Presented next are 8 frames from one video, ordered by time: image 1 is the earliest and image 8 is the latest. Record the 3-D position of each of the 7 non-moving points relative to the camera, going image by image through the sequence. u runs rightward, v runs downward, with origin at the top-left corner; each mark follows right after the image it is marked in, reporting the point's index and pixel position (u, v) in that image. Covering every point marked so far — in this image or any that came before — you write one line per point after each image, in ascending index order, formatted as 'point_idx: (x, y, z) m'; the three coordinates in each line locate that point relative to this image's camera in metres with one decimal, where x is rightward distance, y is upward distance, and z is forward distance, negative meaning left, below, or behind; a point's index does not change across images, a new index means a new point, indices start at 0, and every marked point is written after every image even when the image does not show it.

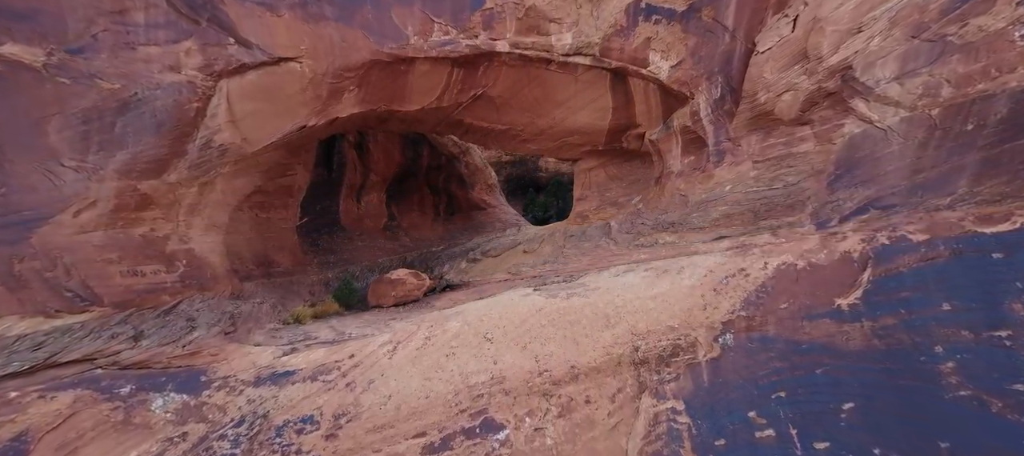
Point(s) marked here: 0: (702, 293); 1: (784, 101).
0: (+1.9, -0.7, +4.3) m
1: (+3.0, +1.4, +4.6) m
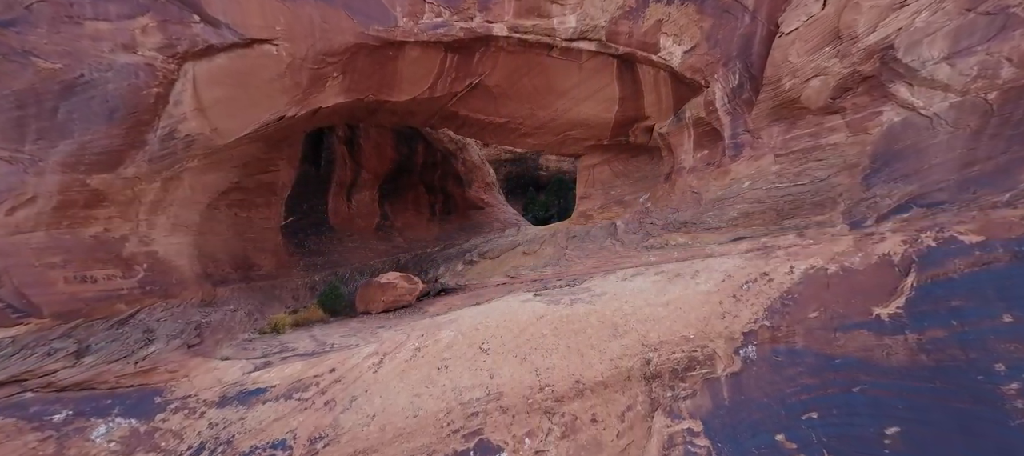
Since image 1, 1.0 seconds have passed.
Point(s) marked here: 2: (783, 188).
0: (+1.9, -0.7, +3.9) m
1: (+3.0, +1.4, +4.2) m
2: (+2.8, +0.4, +4.3) m
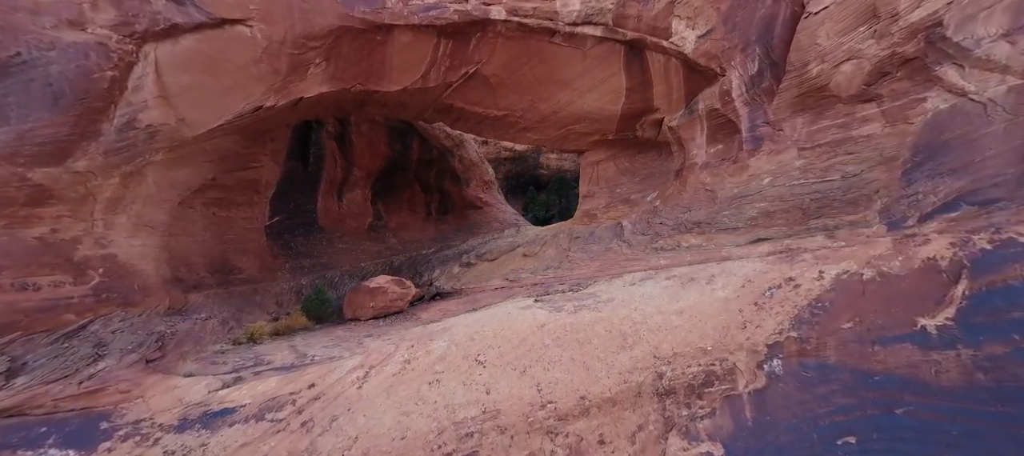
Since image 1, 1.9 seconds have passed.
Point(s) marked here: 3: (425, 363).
0: (+1.9, -0.7, +3.5) m
1: (+3.0, +1.4, +3.8) m
2: (+2.8, +0.4, +3.9) m
3: (-0.8, -1.2, +3.9) m
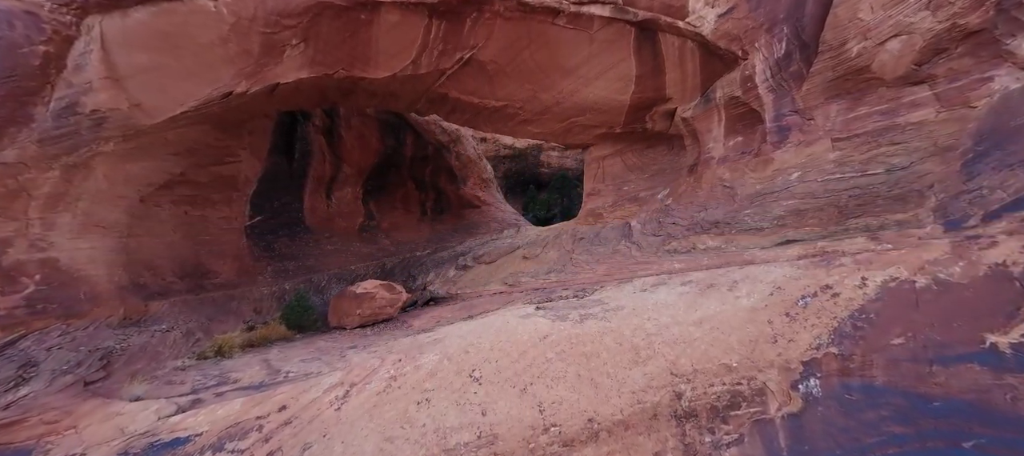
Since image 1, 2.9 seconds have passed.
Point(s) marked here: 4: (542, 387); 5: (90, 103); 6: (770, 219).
0: (+1.9, -0.7, +3.1) m
1: (+3.0, +1.4, +3.3) m
2: (+2.8, +0.4, +3.5) m
3: (-0.8, -1.2, +3.4) m
4: (+0.2, -1.2, +3.1) m
5: (-3.4, +1.0, +3.4) m
6: (+2.4, +0.1, +3.9) m
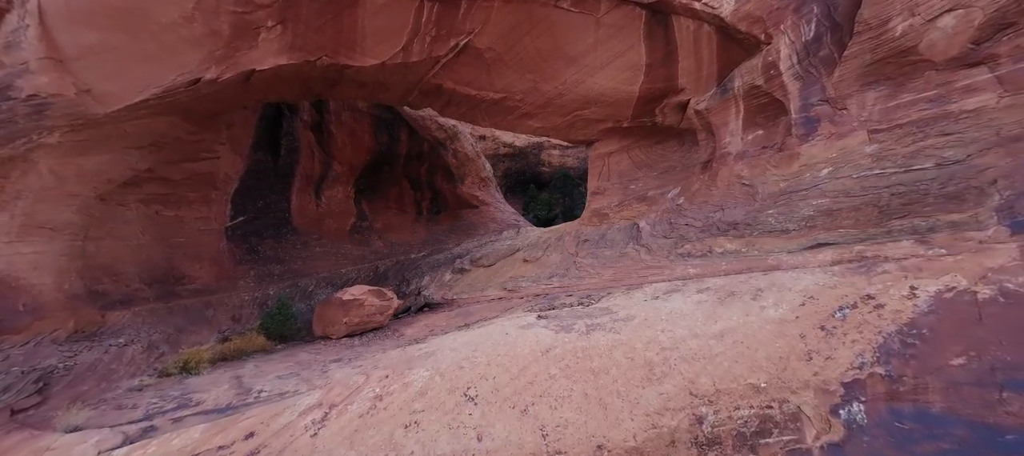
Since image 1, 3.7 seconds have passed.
0: (+1.9, -0.7, +2.7) m
1: (+3.0, +1.4, +3.0) m
2: (+2.8, +0.4, +3.1) m
3: (-0.8, -1.3, +3.0) m
4: (+0.2, -1.2, +2.7) m
5: (-3.4, +1.0, +3.0) m
6: (+2.4, +0.1, +3.6) m
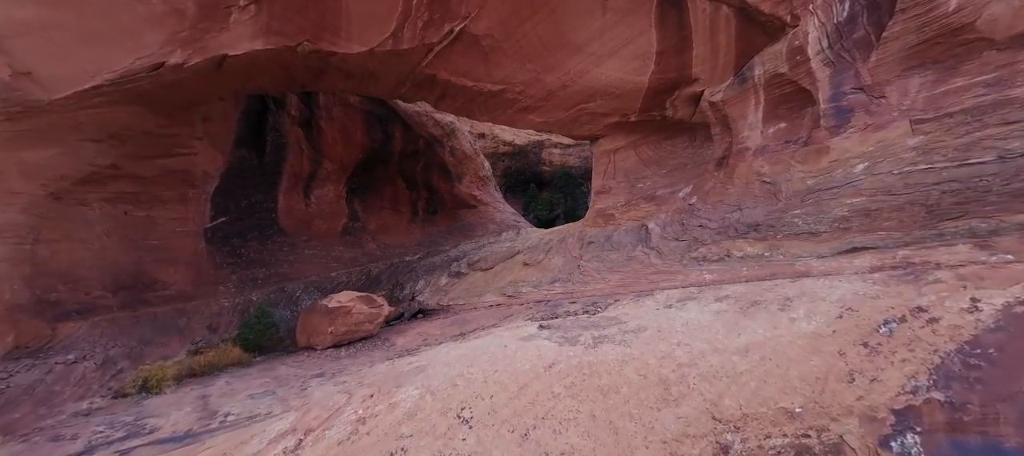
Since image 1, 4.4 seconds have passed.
0: (+1.9, -0.7, +2.3) m
1: (+3.0, +1.4, +2.6) m
2: (+2.8, +0.4, +2.8) m
3: (-0.8, -1.3, +2.7) m
4: (+0.2, -1.2, +2.4) m
5: (-3.4, +1.0, +2.7) m
6: (+2.4, 0.0, +3.2) m
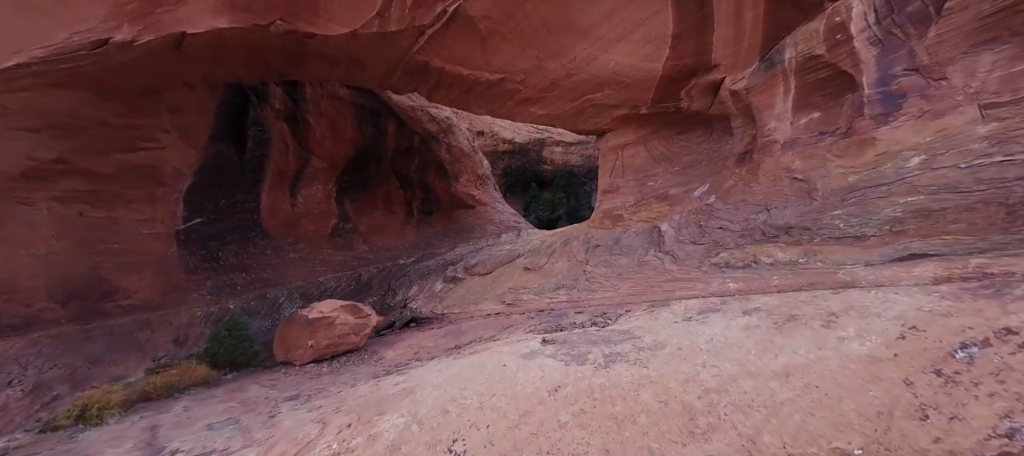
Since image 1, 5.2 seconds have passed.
0: (+1.9, -0.7, +1.9) m
1: (+3.0, +1.3, +2.2) m
2: (+2.7, +0.4, +2.3) m
3: (-0.8, -1.3, +2.2) m
4: (+0.2, -1.2, +2.0) m
5: (-3.4, +1.0, +2.2) m
6: (+2.4, 0.0, +2.8) m
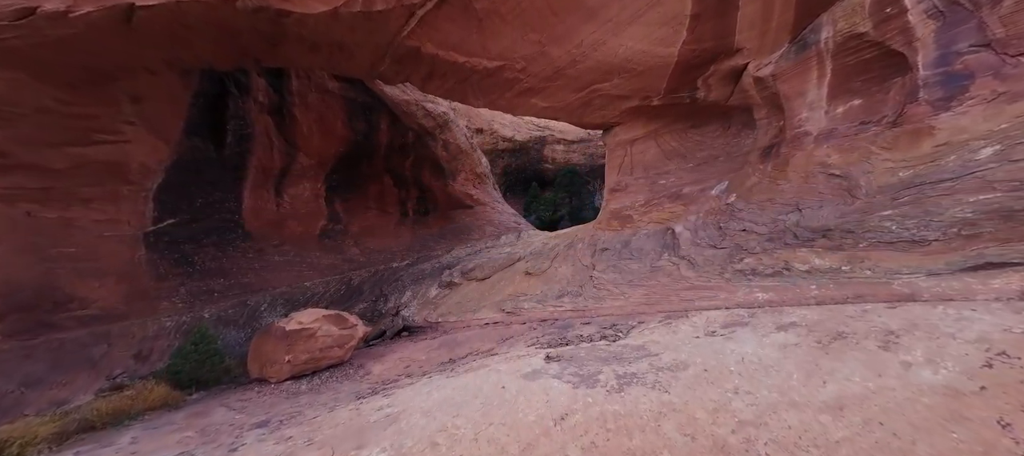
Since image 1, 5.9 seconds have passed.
0: (+1.9, -0.7, +1.5) m
1: (+3.0, +1.3, +1.7) m
2: (+2.7, +0.3, +1.9) m
3: (-0.8, -1.3, +1.8) m
4: (+0.2, -1.3, +1.5) m
5: (-3.4, +0.9, +1.8) m
6: (+2.4, 0.0, +2.3) m
